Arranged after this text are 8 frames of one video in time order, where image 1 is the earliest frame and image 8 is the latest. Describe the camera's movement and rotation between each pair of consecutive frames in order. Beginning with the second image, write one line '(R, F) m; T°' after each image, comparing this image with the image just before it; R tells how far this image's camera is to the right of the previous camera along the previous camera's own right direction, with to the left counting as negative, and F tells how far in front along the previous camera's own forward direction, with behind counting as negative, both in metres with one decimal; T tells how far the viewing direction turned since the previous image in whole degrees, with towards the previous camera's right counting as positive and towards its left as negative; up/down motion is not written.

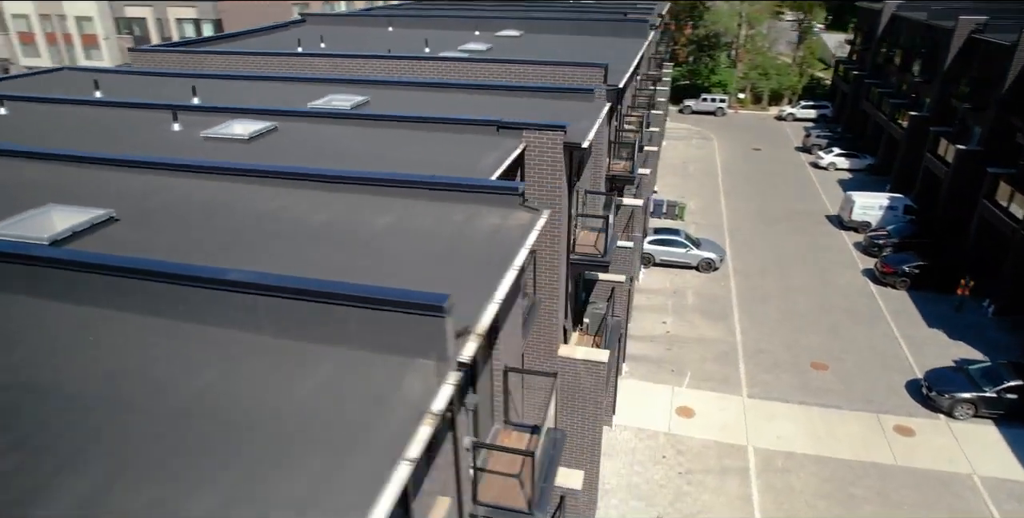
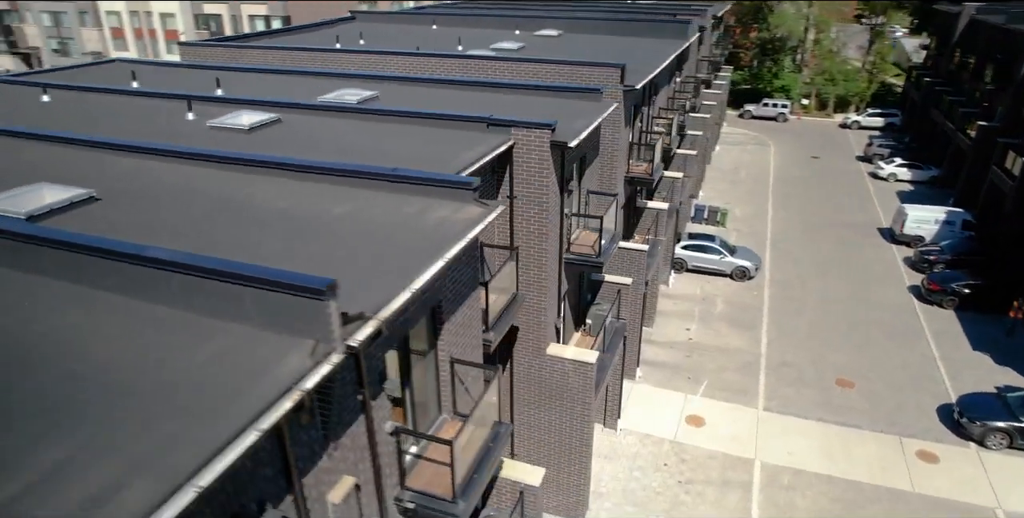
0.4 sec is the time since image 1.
(+1.5, 0.0) m; -6°
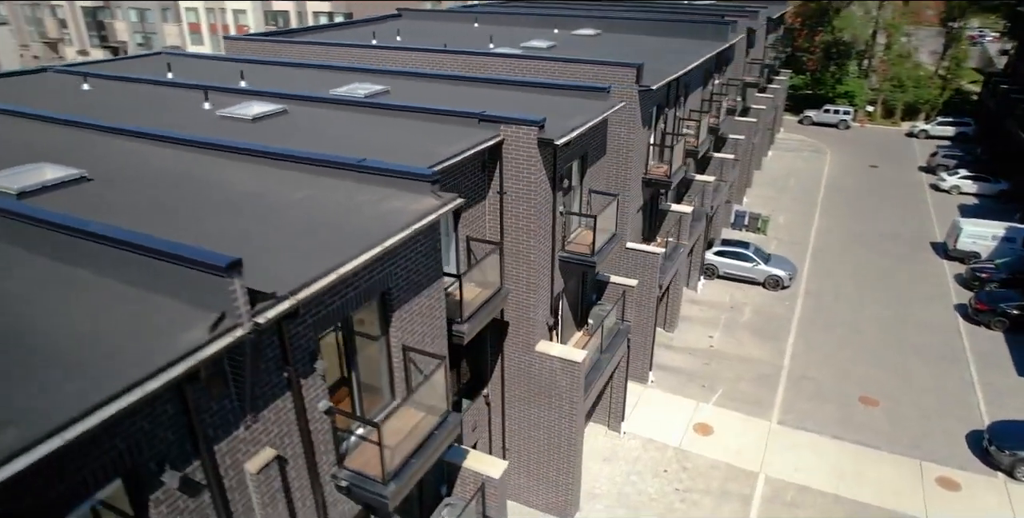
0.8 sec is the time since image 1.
(+1.5, -0.1) m; -5°
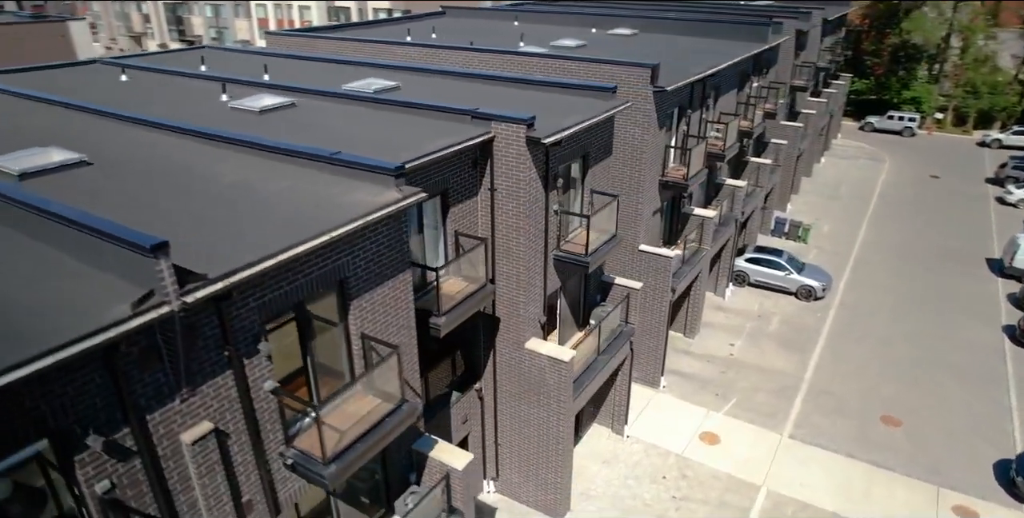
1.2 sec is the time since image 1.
(+1.5, -0.1) m; -5°
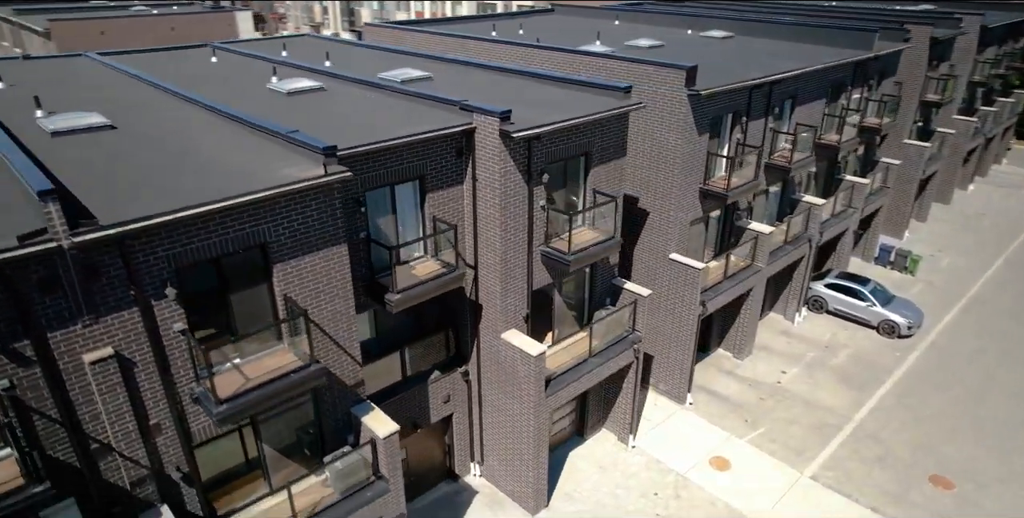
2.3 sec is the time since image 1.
(+3.6, +0.1) m; -13°
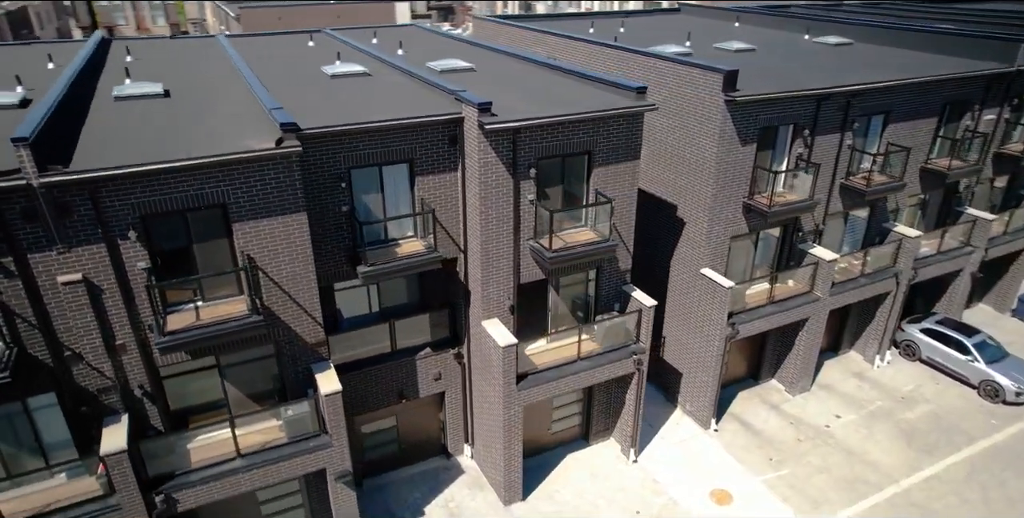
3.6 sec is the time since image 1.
(+4.1, +0.3) m; -15°
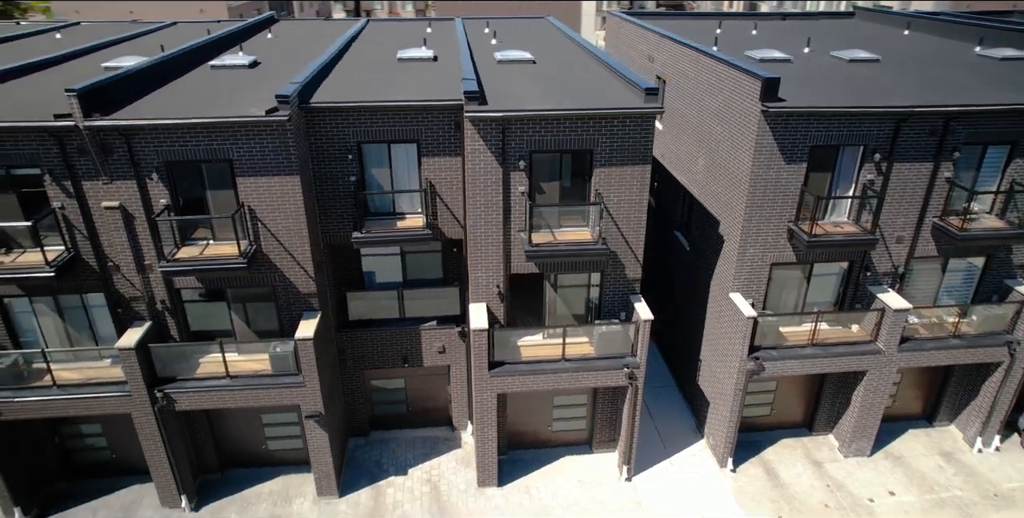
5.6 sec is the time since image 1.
(+5.0, +0.6) m; -19°
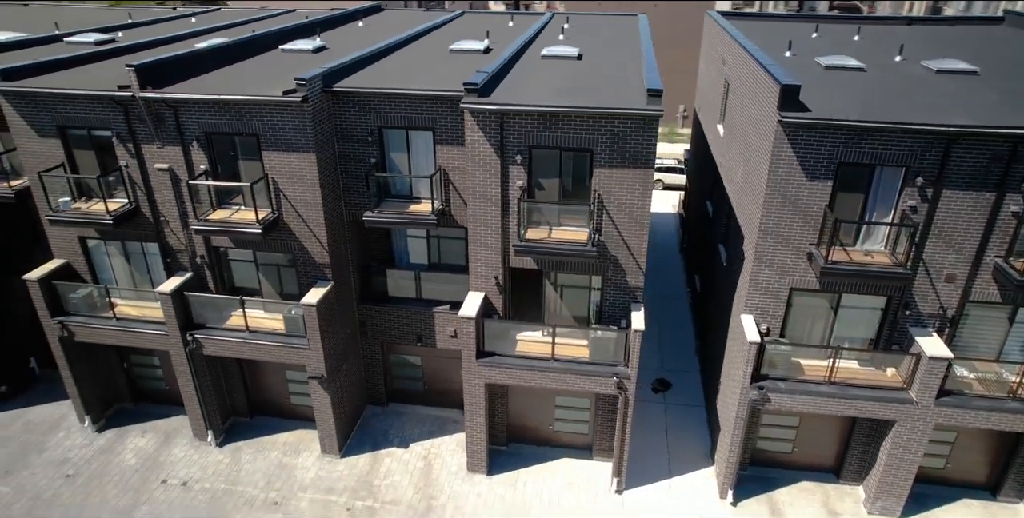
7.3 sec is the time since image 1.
(+3.4, +0.3) m; -13°
